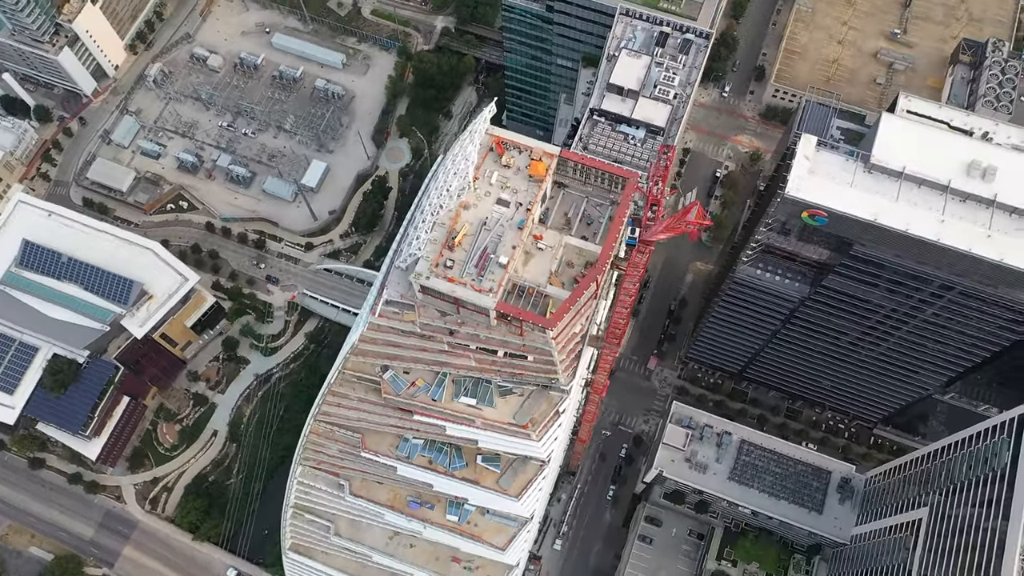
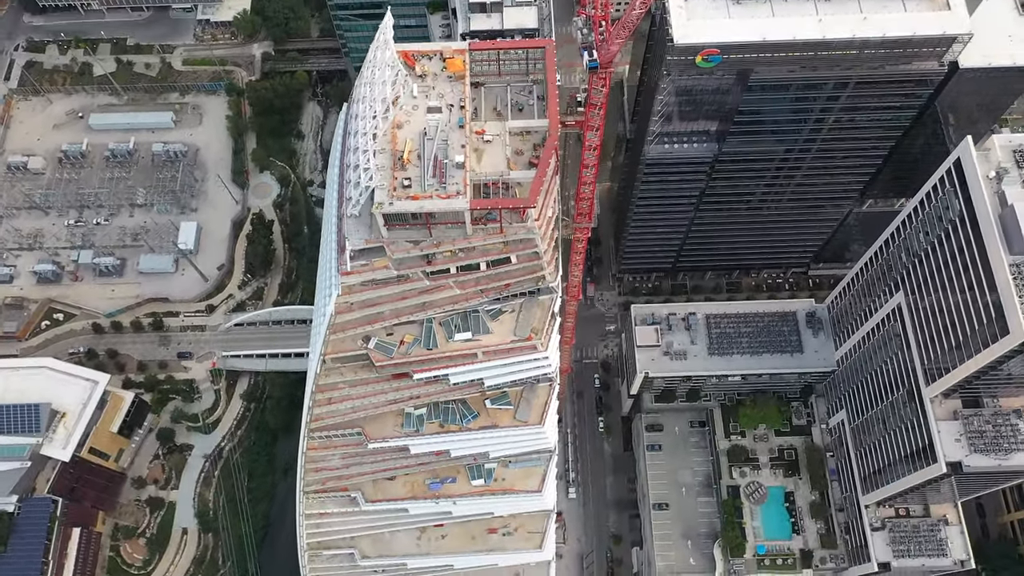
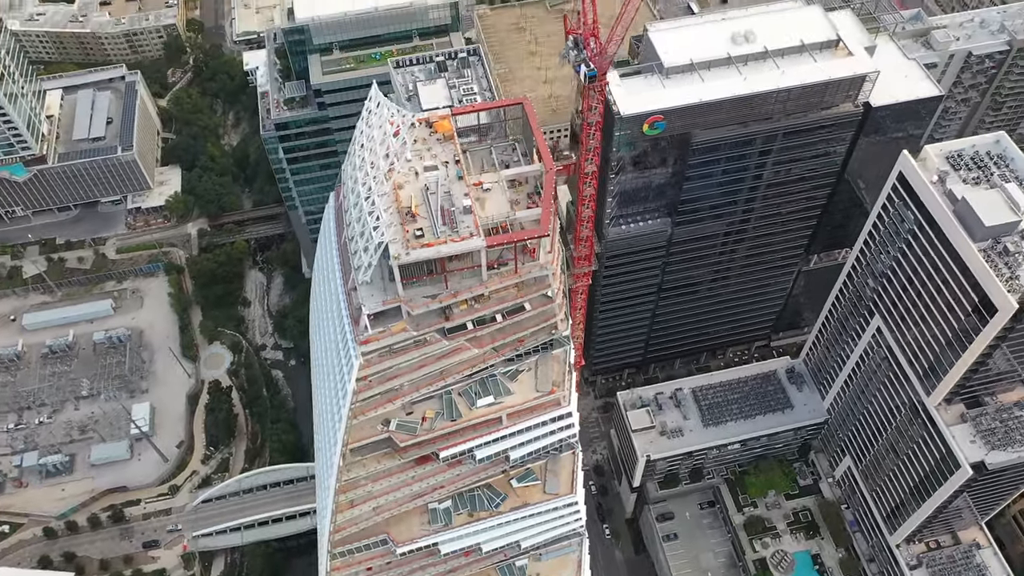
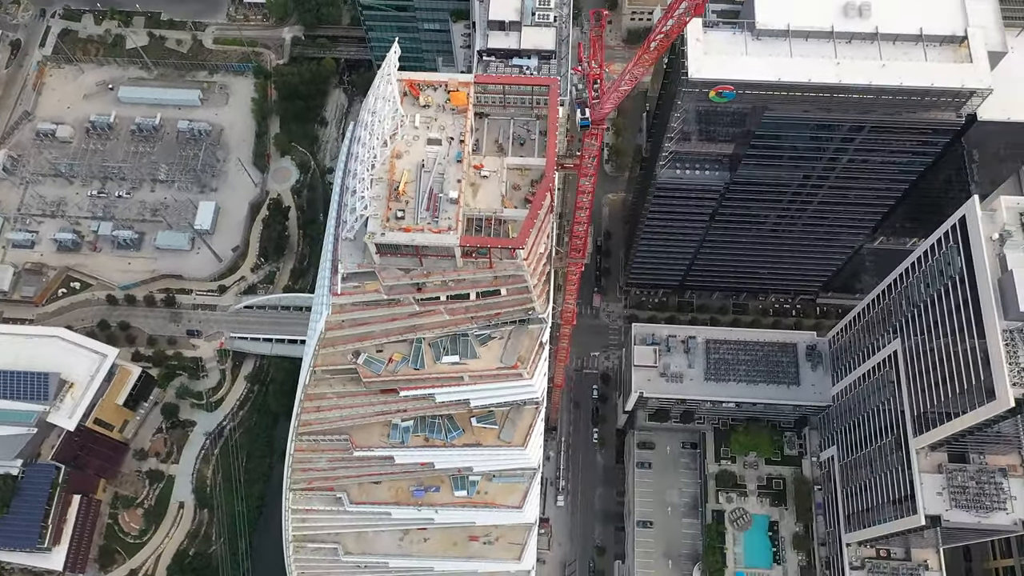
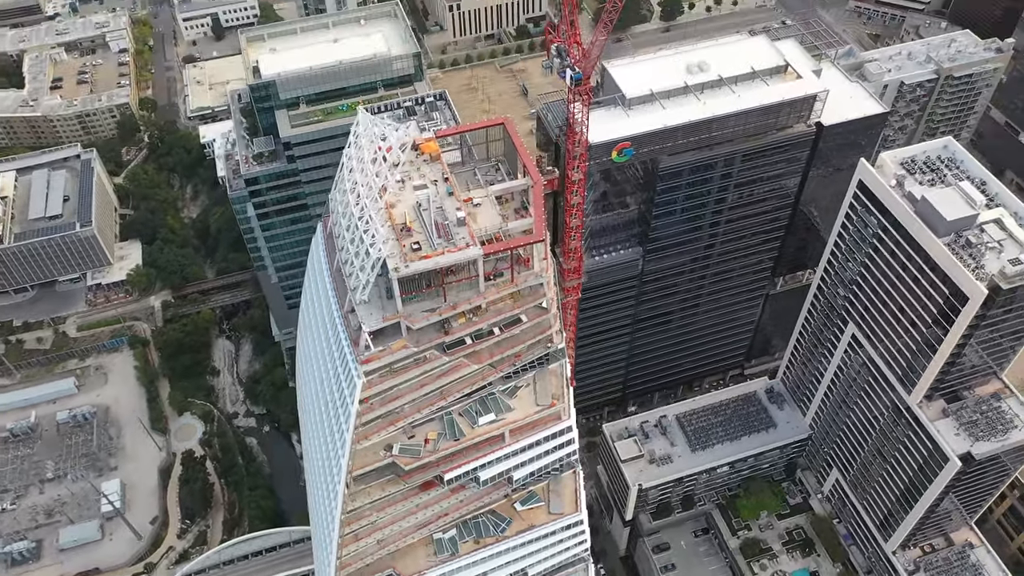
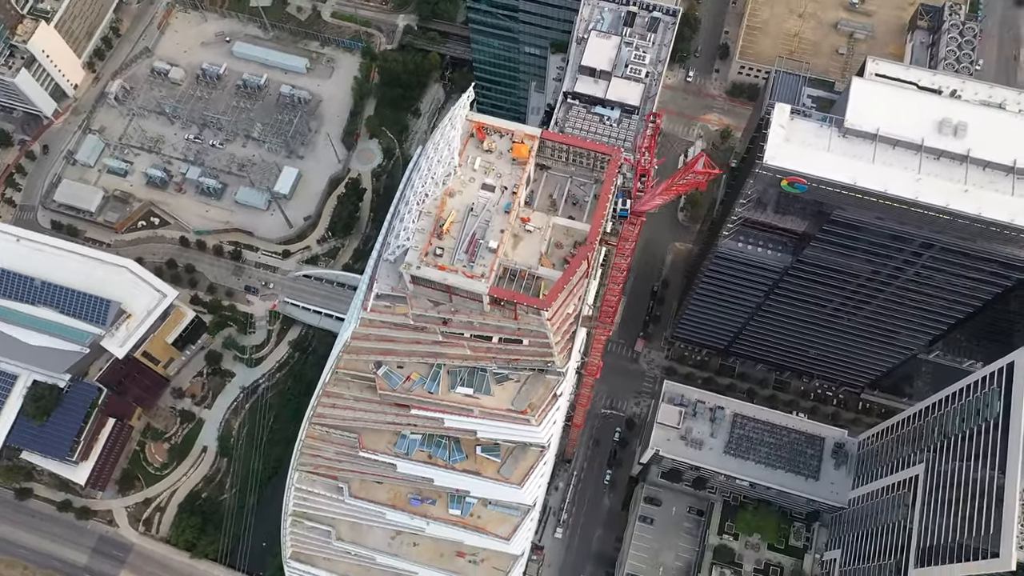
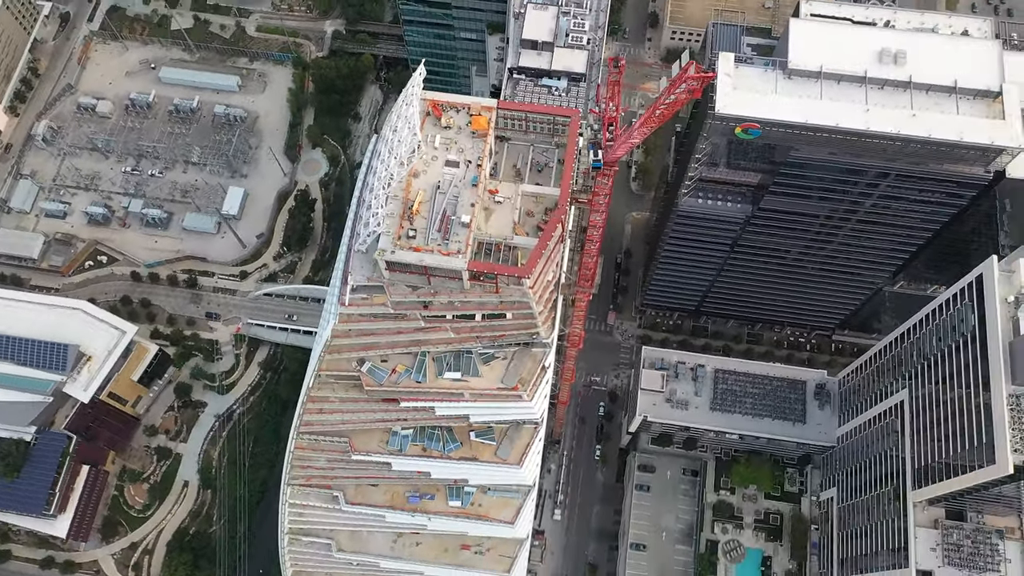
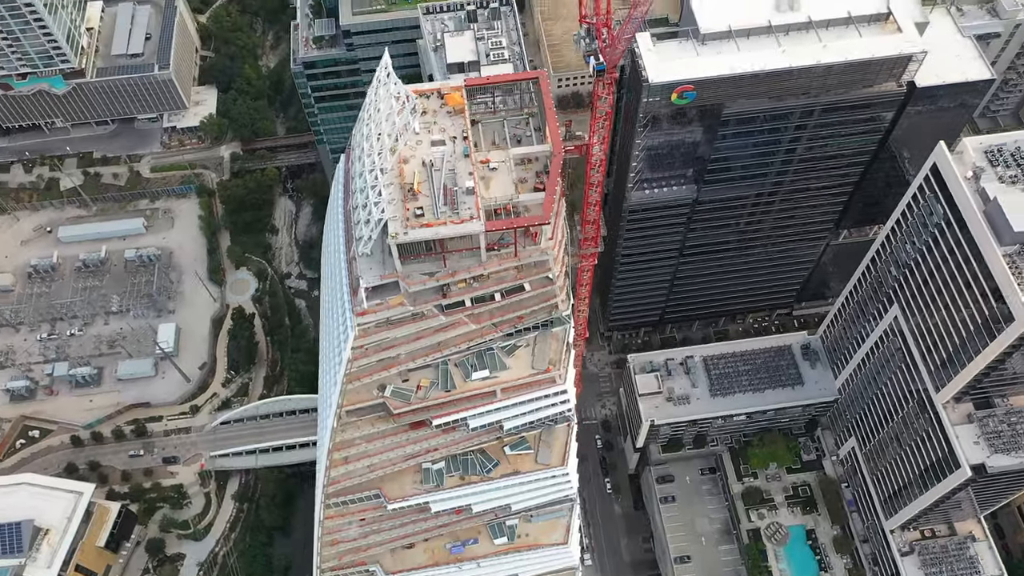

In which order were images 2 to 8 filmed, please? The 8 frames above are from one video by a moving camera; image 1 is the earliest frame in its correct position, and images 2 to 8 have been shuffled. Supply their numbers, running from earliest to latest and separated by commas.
6, 7, 4, 2, 8, 3, 5
